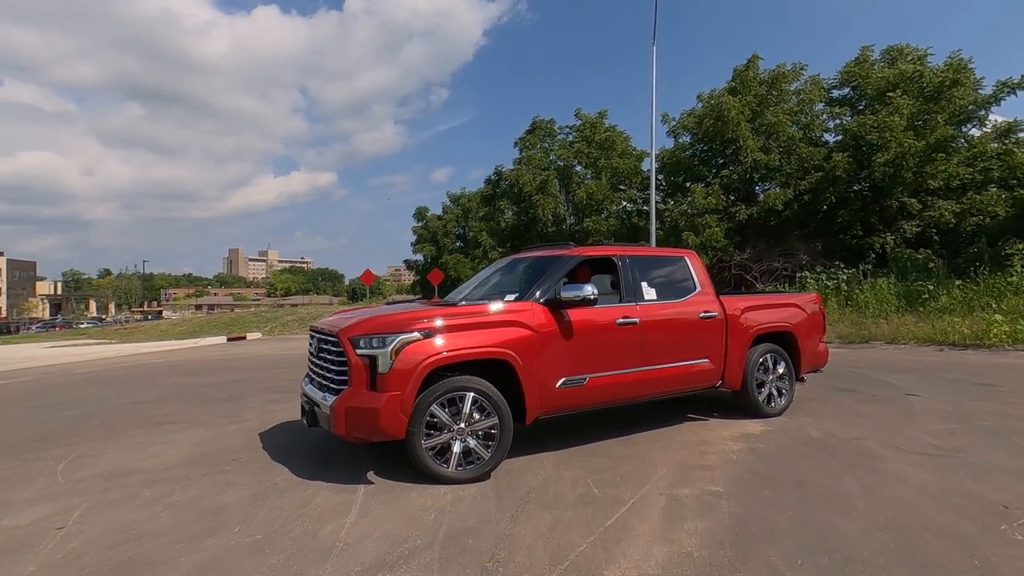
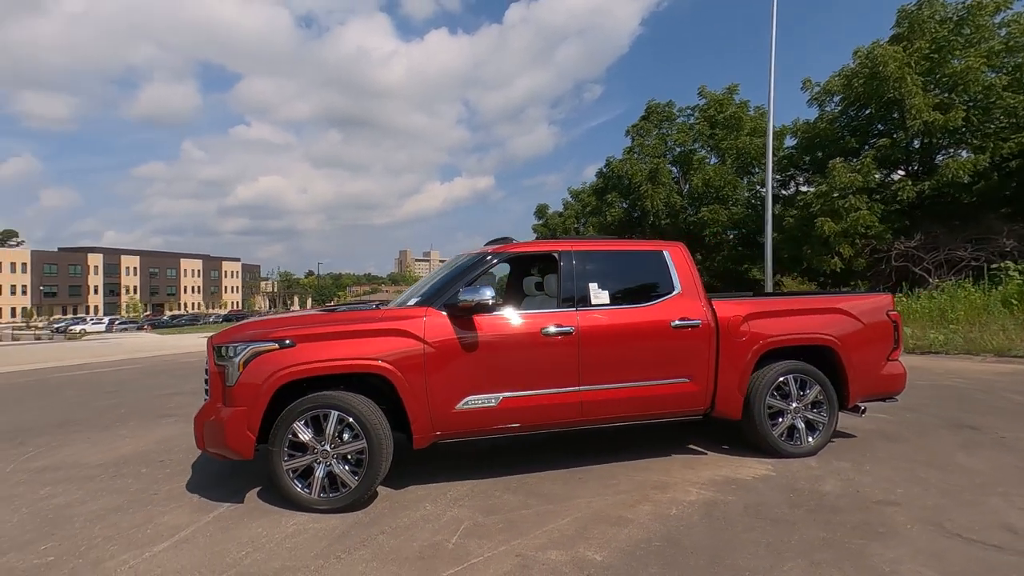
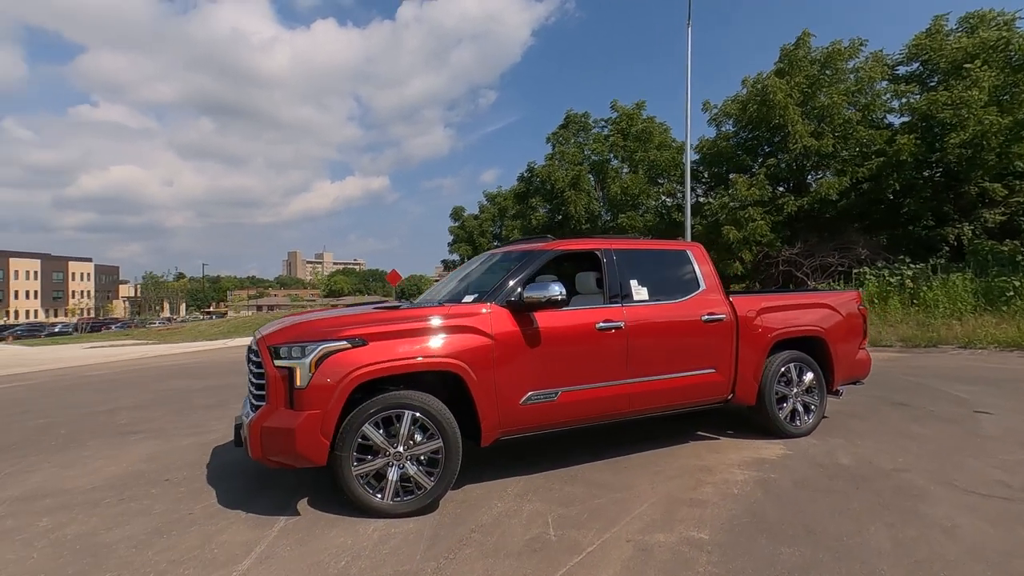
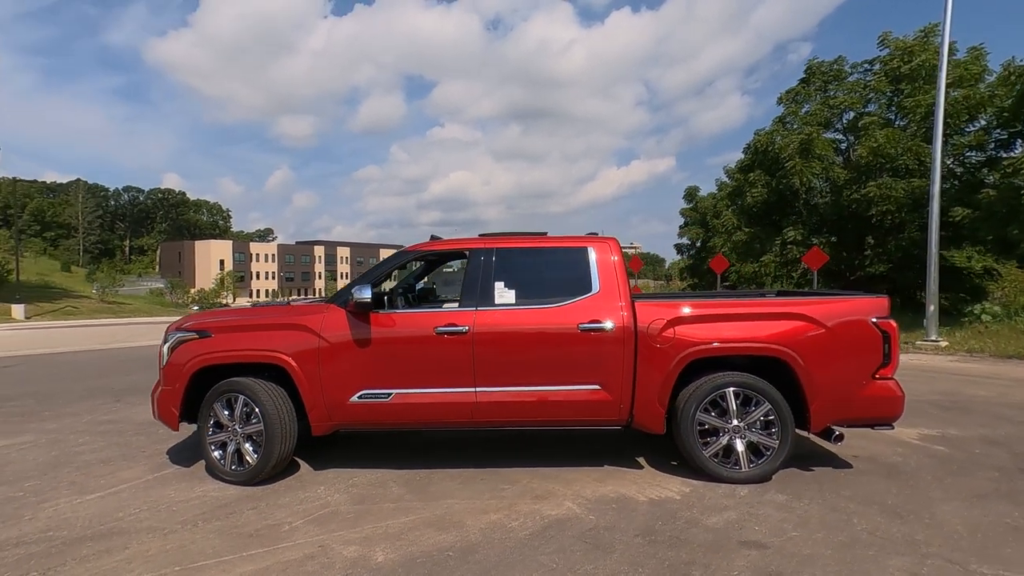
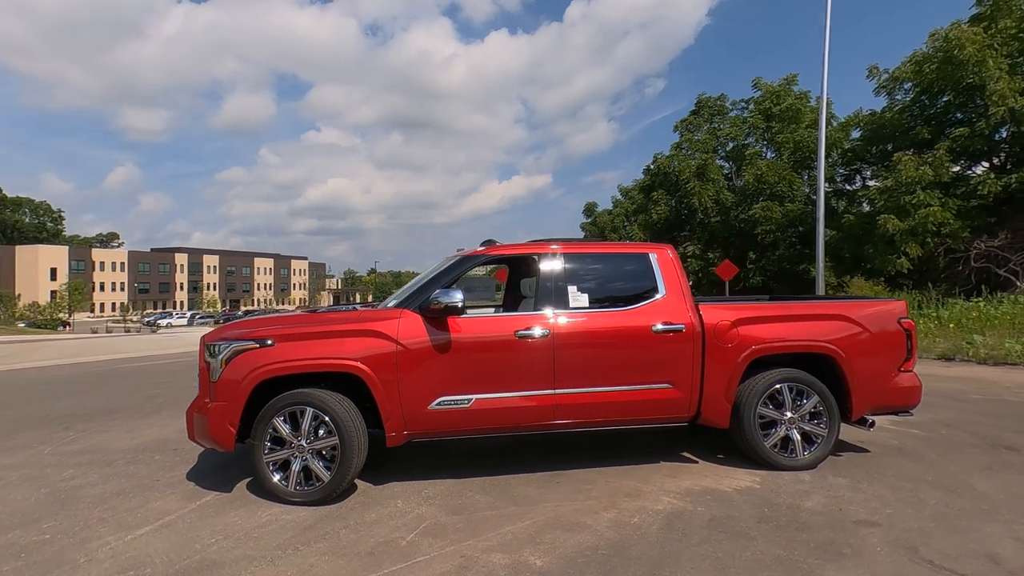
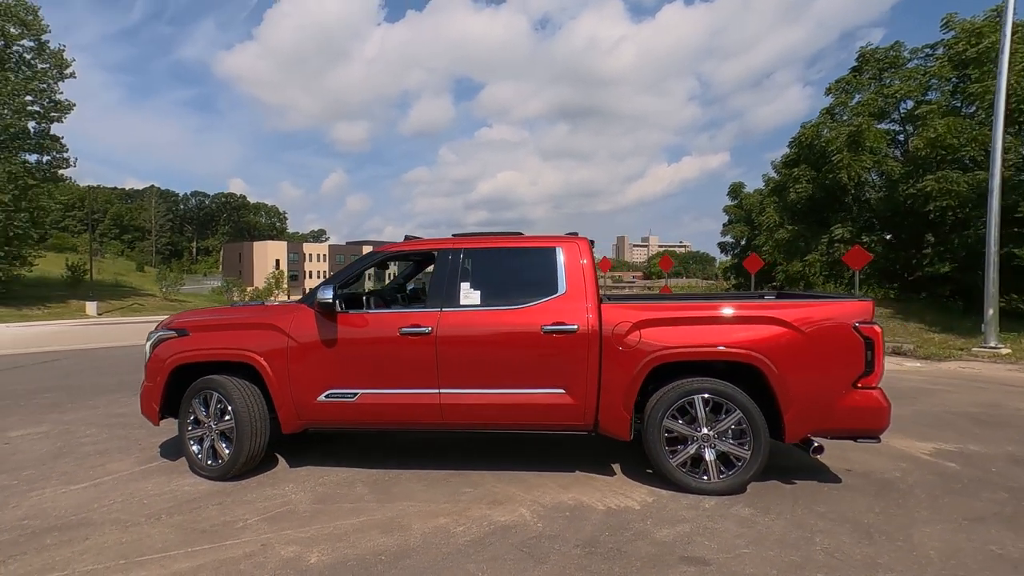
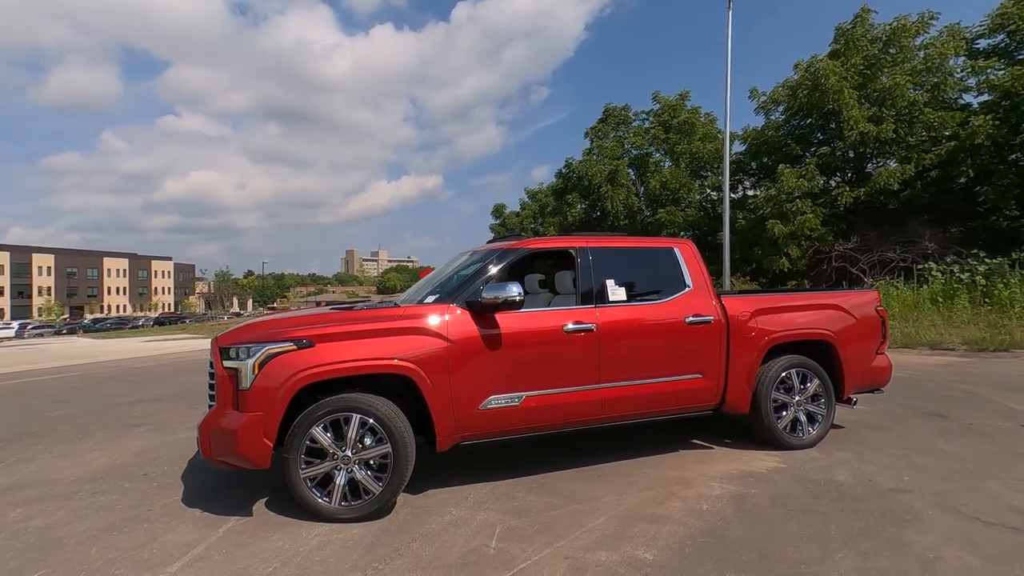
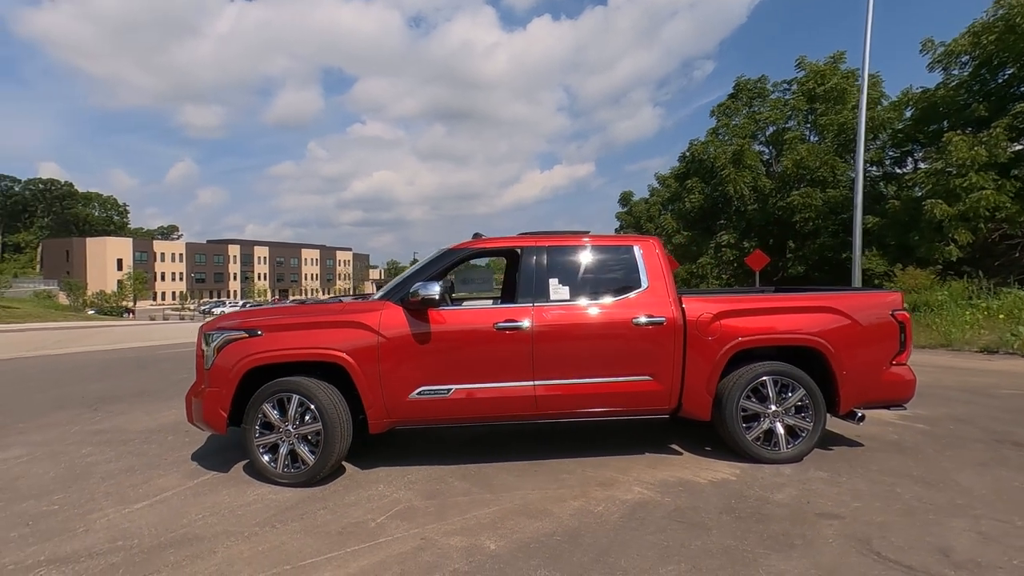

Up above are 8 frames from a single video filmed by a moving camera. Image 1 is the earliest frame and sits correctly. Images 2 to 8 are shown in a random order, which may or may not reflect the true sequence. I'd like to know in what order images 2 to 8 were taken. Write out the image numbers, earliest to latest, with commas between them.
3, 7, 2, 5, 8, 4, 6
